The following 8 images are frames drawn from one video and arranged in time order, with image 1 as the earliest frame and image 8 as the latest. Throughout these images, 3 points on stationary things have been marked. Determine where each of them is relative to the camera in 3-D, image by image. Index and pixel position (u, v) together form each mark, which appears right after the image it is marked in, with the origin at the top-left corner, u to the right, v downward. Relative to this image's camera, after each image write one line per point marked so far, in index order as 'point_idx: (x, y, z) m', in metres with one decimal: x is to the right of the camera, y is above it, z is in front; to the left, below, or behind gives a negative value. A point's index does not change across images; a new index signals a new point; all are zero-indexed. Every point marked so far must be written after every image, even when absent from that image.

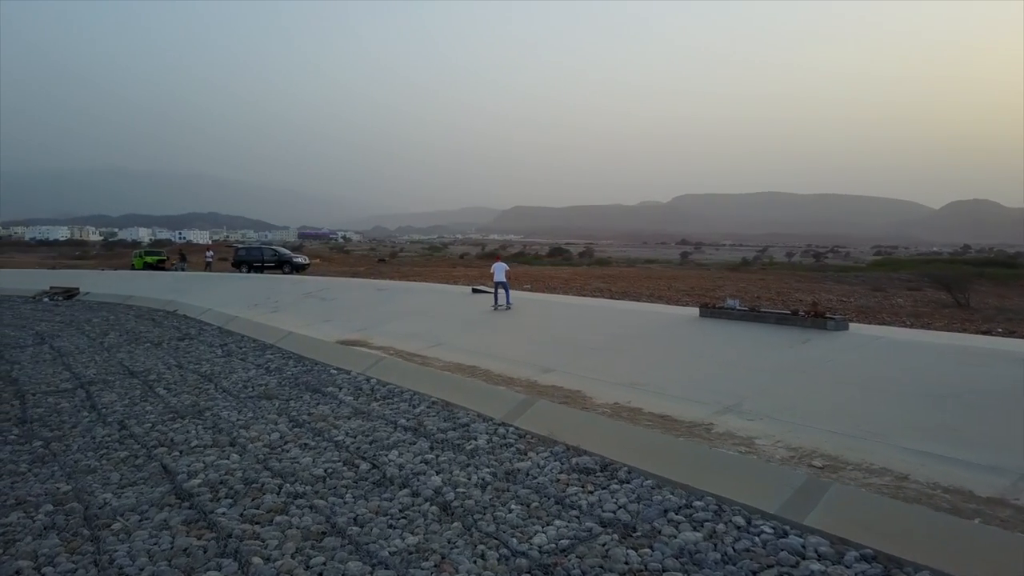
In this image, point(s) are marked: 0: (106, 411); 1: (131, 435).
0: (-4.5, -1.4, +9.2) m
1: (-3.7, -1.4, +8.0) m
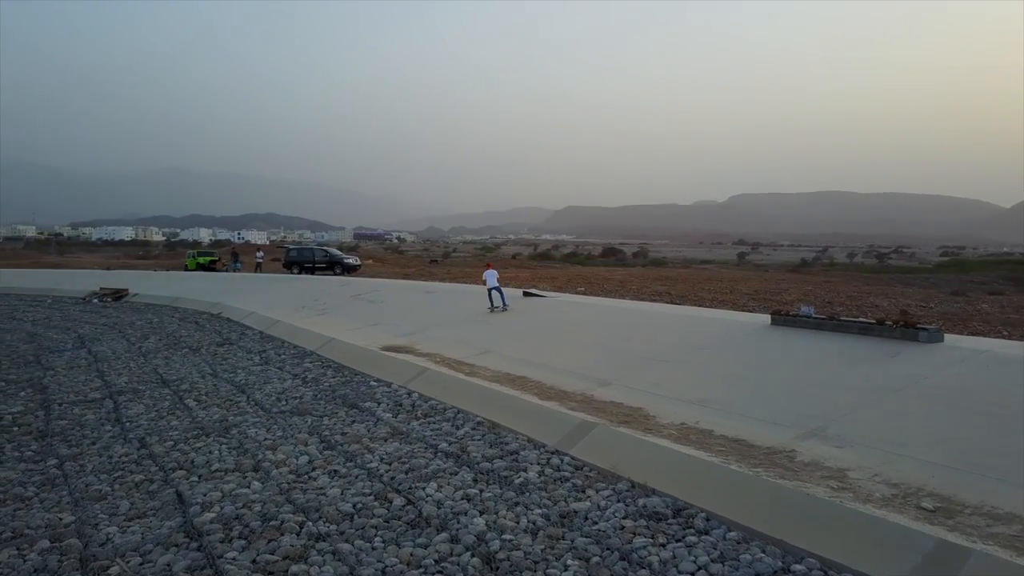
0: (-4.0, -1.4, +8.5) m
1: (-3.2, -1.5, +7.3) m
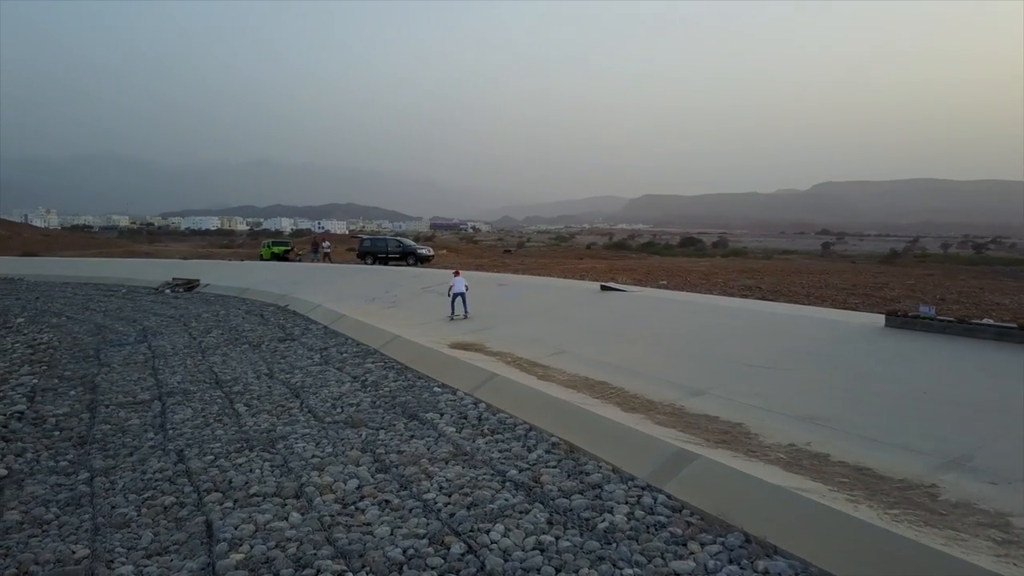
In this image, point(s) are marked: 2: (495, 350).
0: (-3.2, -1.4, +7.8) m
1: (-2.6, -1.5, +6.5) m
2: (-0.3, -1.0, +12.9) m
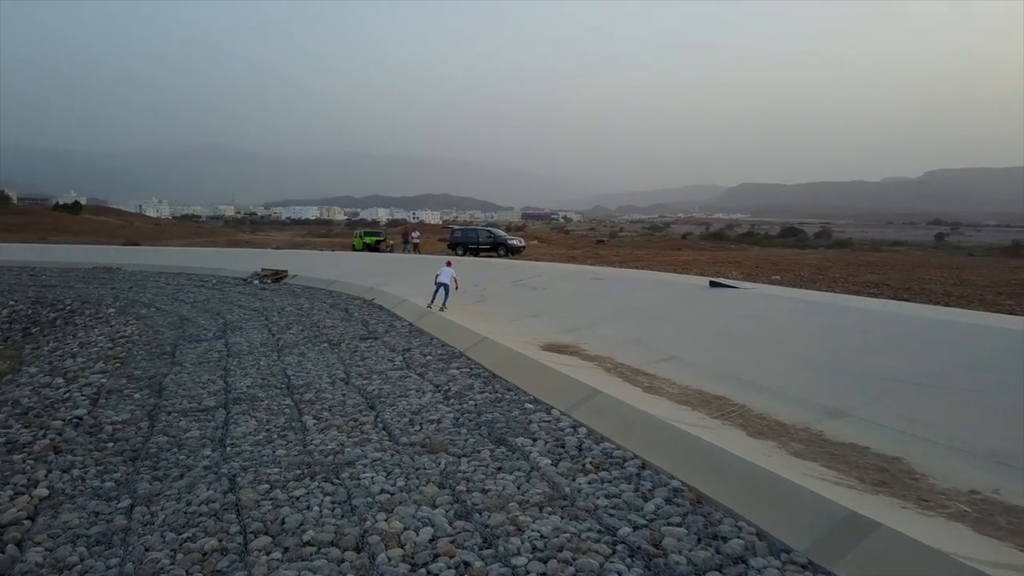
0: (-2.4, -1.4, +6.9) m
1: (-1.9, -1.5, +5.6) m
2: (+1.2, -1.0, +11.7) m
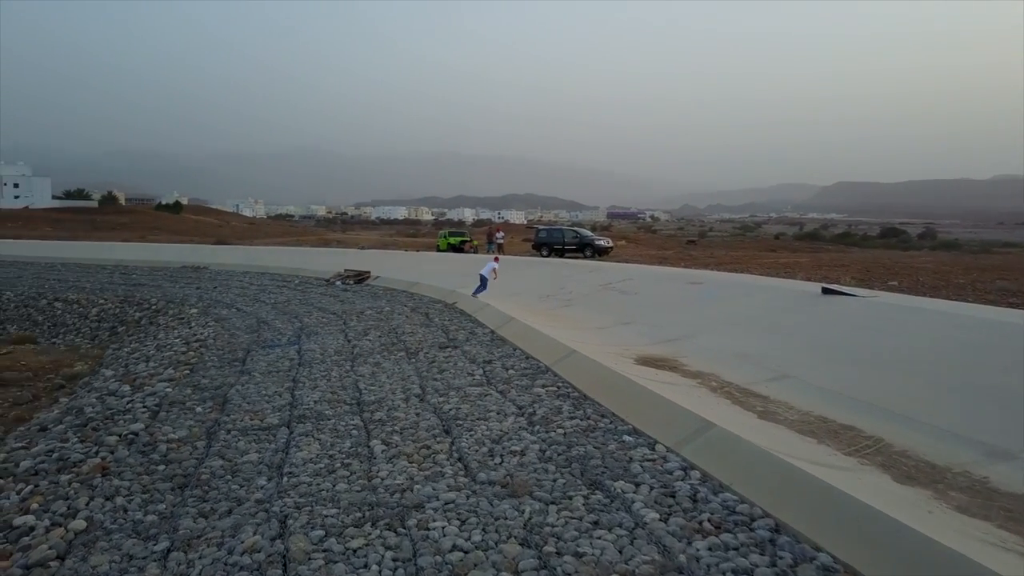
0: (-1.7, -1.4, +6.1) m
1: (-1.3, -1.5, +4.7) m
2: (+2.3, -1.1, +10.5) m
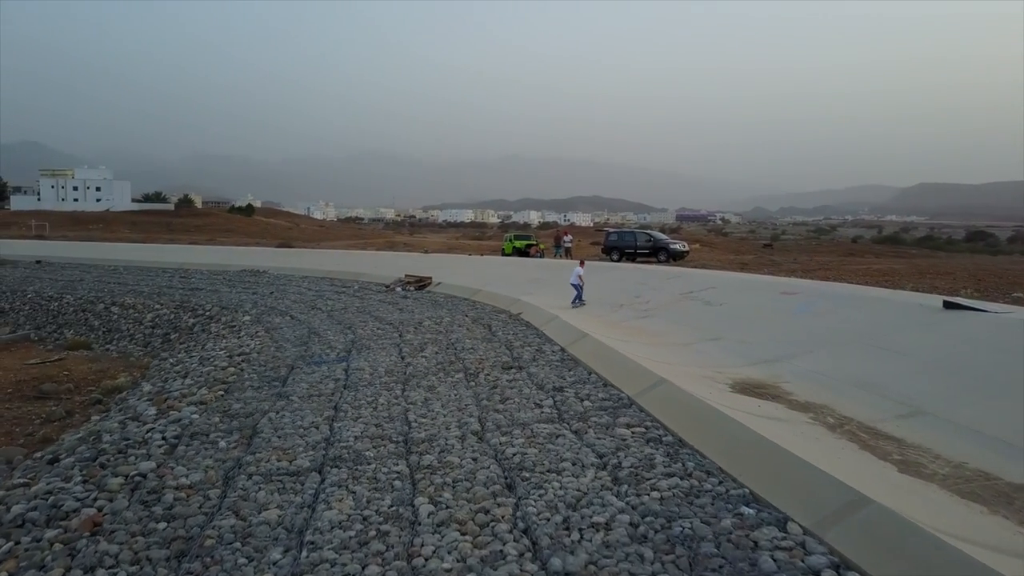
0: (-1.2, -1.6, +4.8) m
1: (-1.0, -1.7, +3.4) m
2: (+3.1, -1.2, +8.8) m
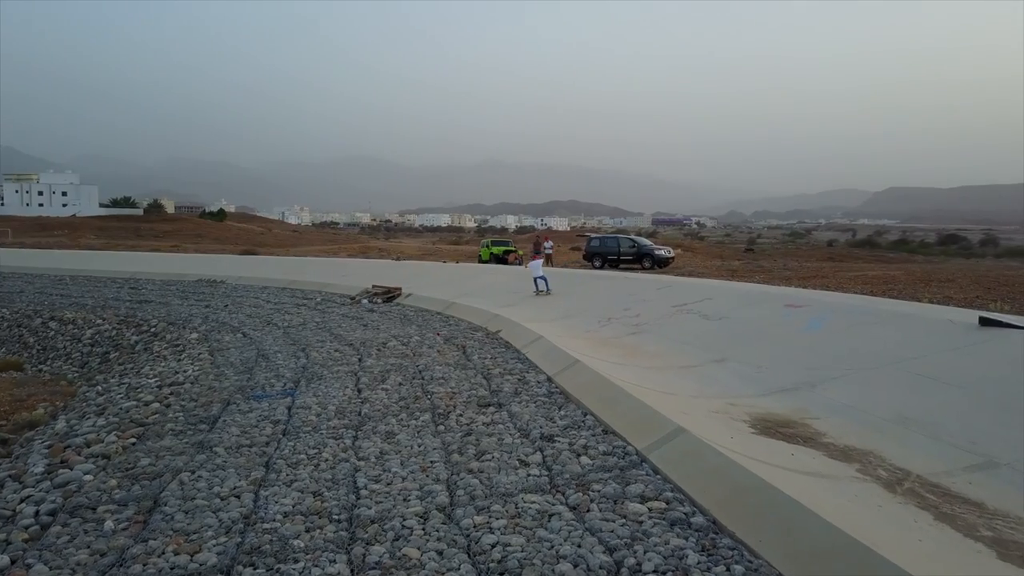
0: (-1.3, -1.8, +3.1) m
1: (-1.0, -1.8, +1.7) m
2: (+2.9, -1.4, +7.2) m
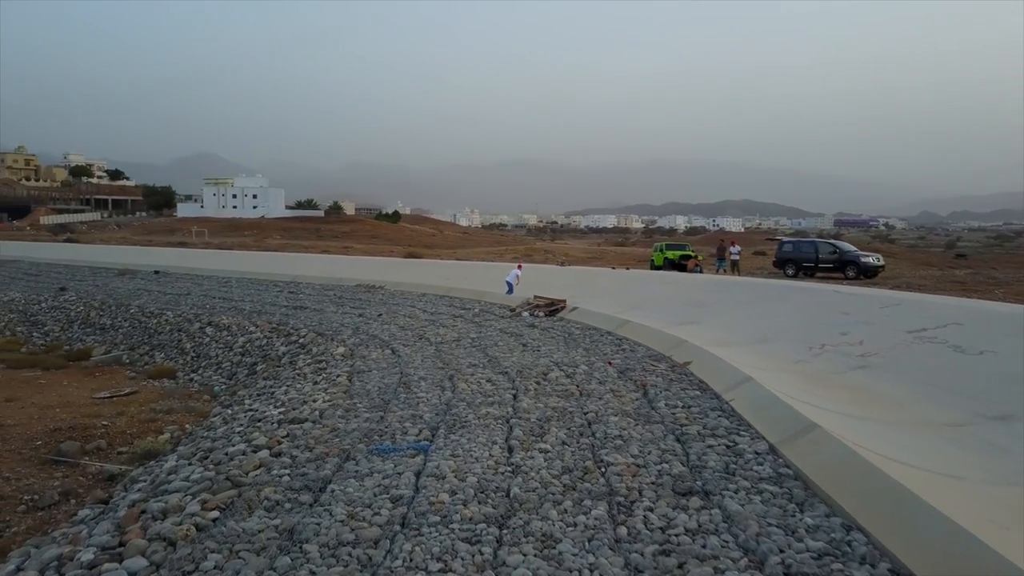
0: (-0.8, -2.0, +0.9) m
1: (-0.8, -2.1, -0.5) m
2: (+4.1, -1.7, +4.1) m
